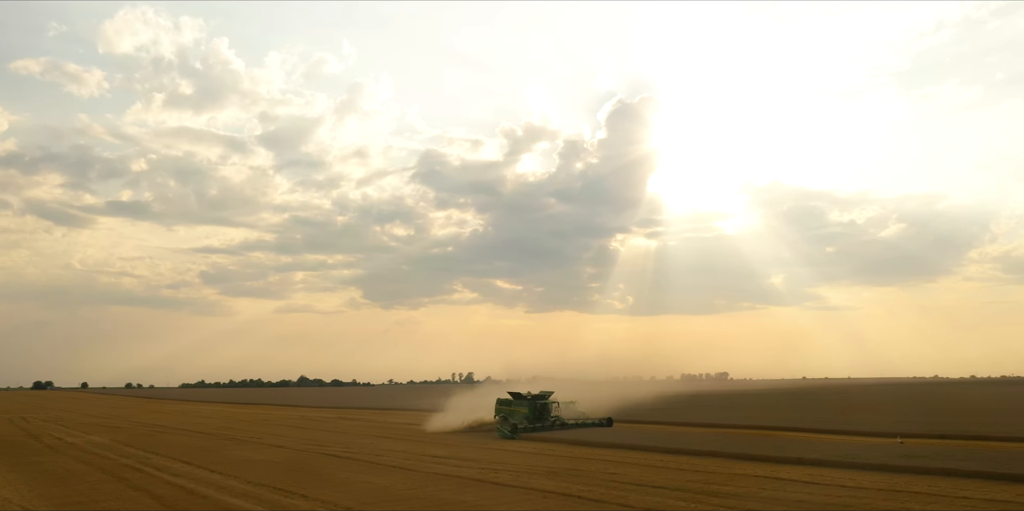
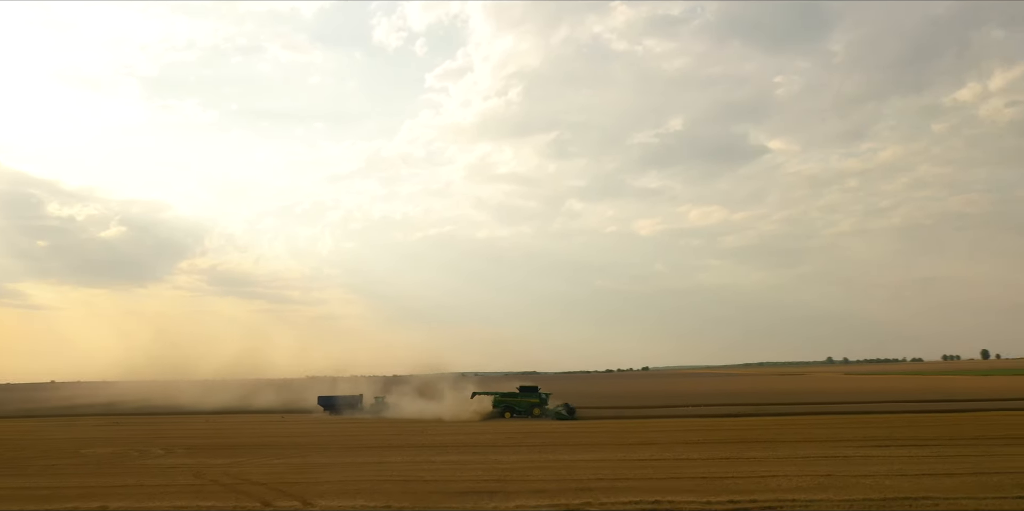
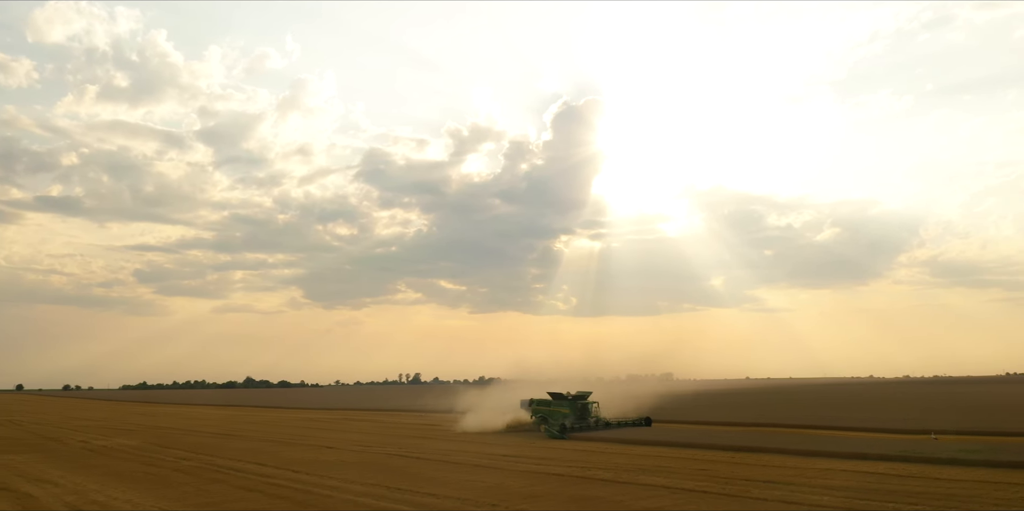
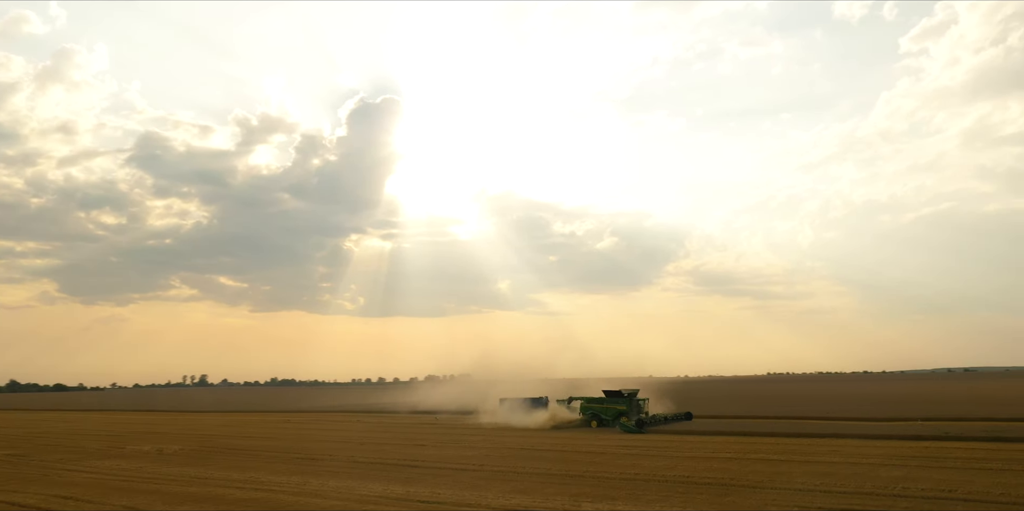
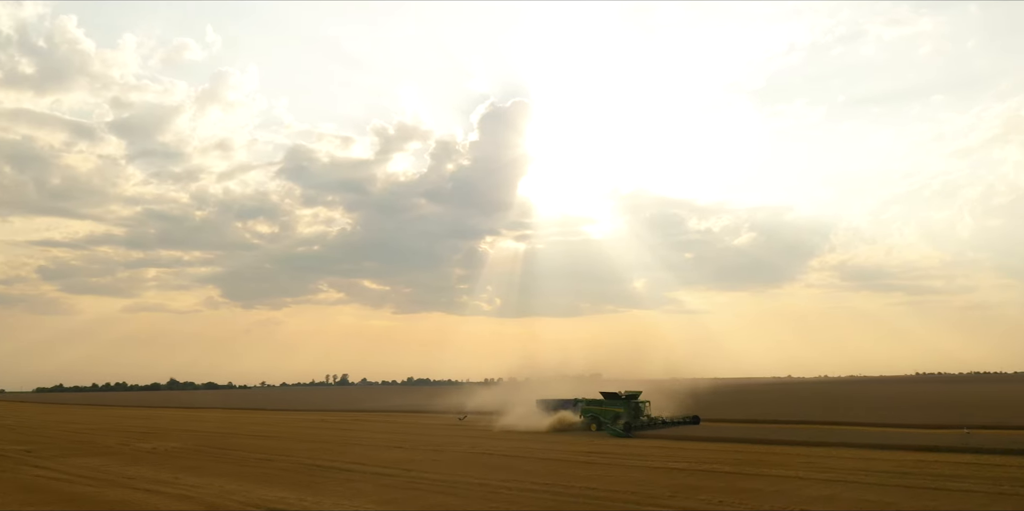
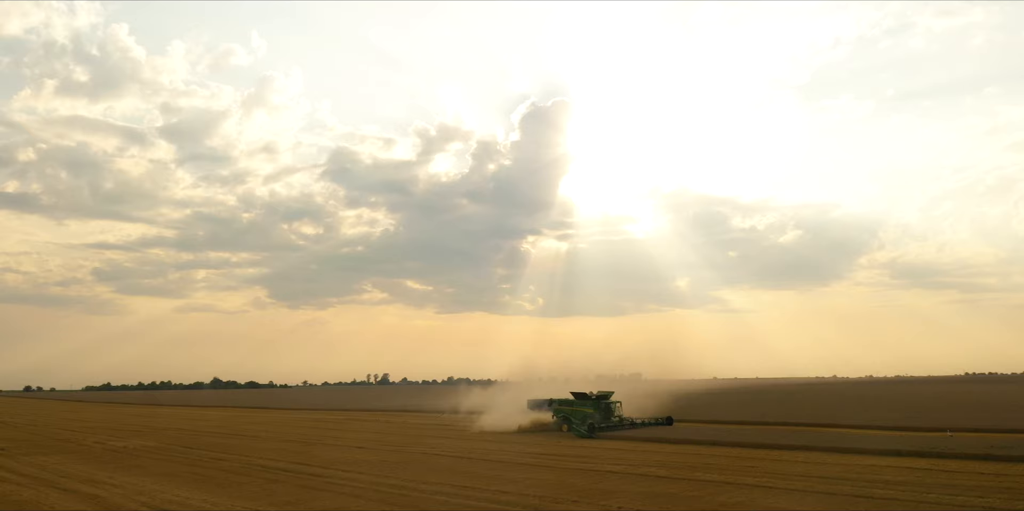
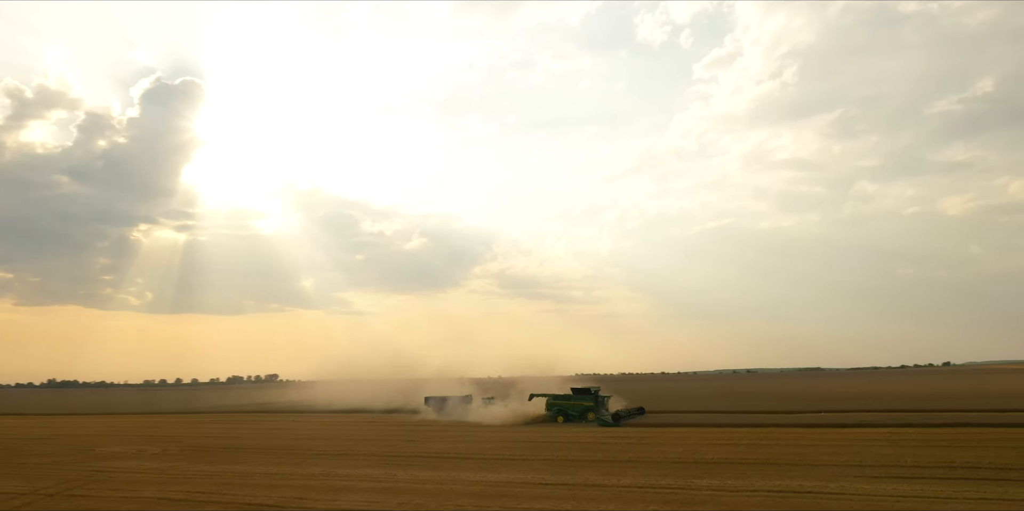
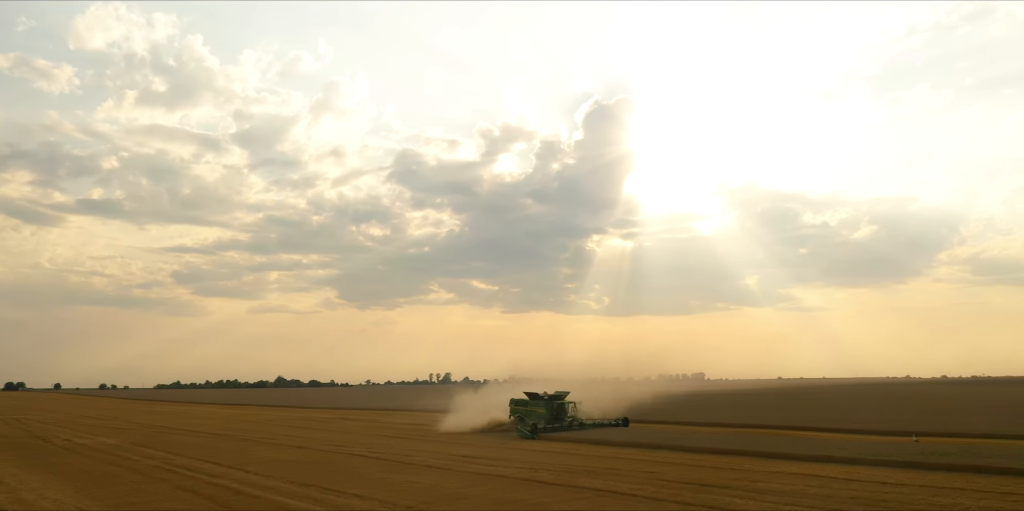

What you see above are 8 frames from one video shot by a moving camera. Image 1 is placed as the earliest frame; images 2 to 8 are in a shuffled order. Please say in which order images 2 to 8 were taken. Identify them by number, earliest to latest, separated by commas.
8, 3, 6, 5, 4, 7, 2
